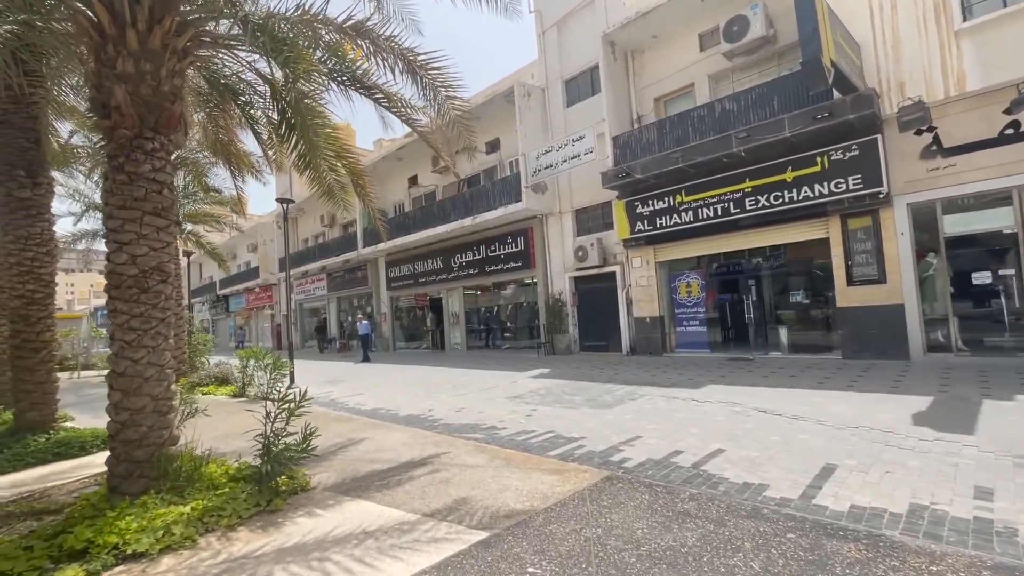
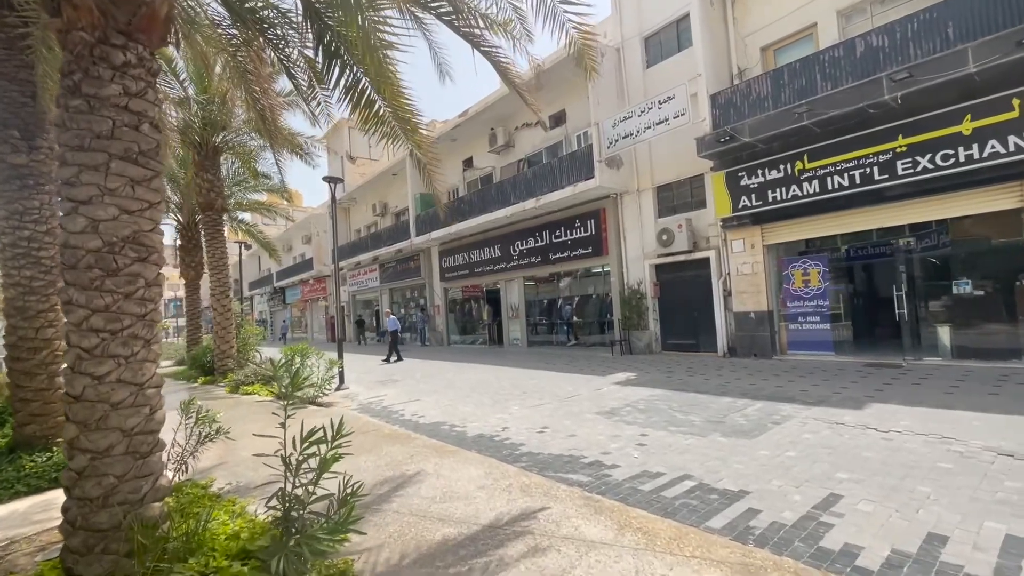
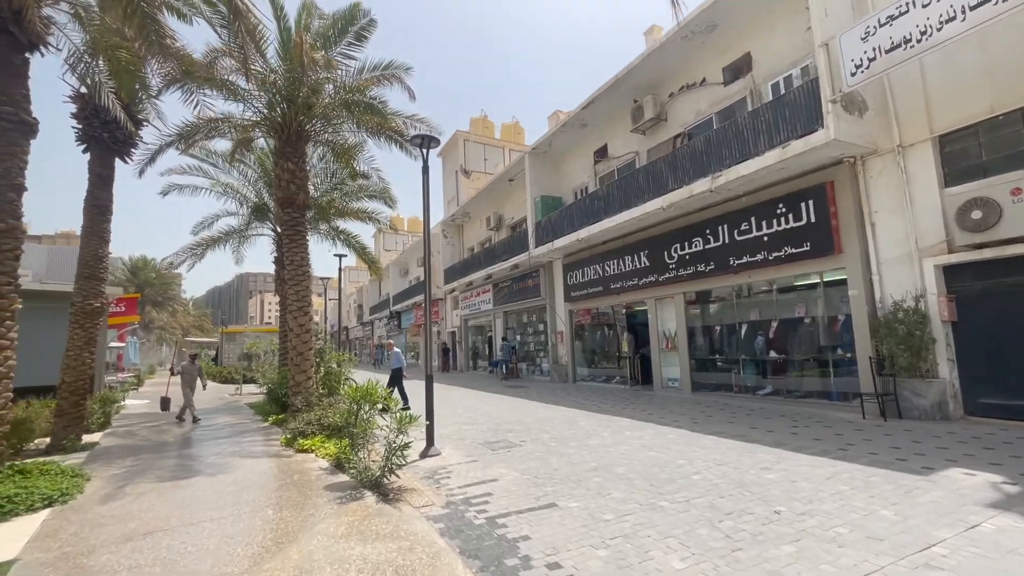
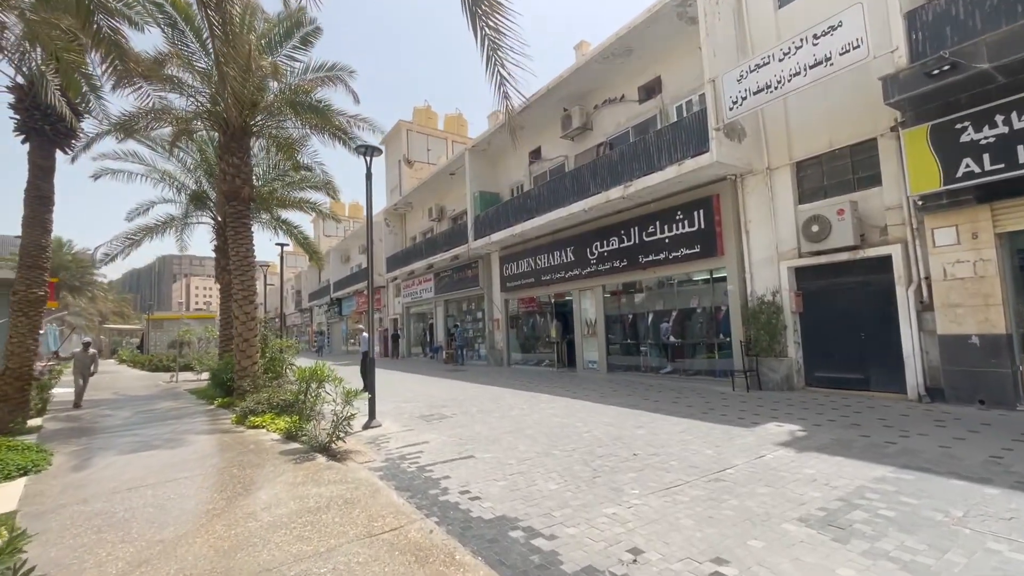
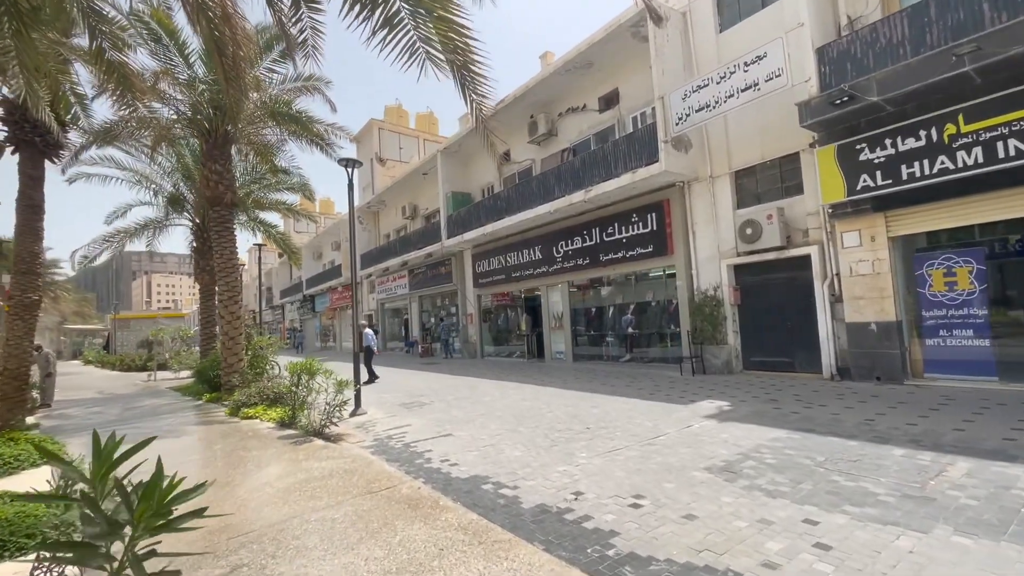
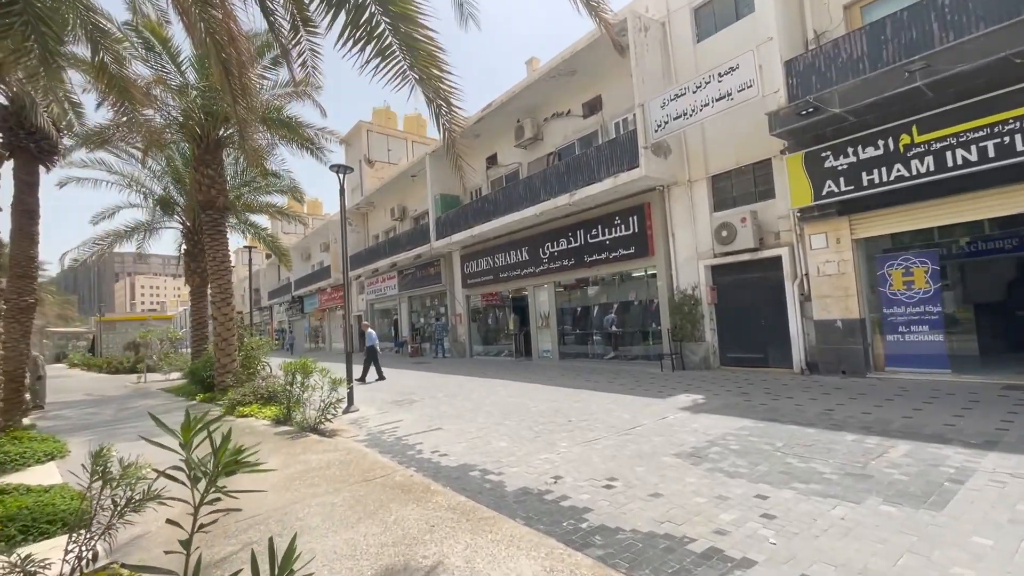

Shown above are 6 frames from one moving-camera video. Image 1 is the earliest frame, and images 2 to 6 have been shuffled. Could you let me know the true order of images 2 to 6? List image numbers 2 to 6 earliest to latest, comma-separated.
2, 6, 5, 4, 3
